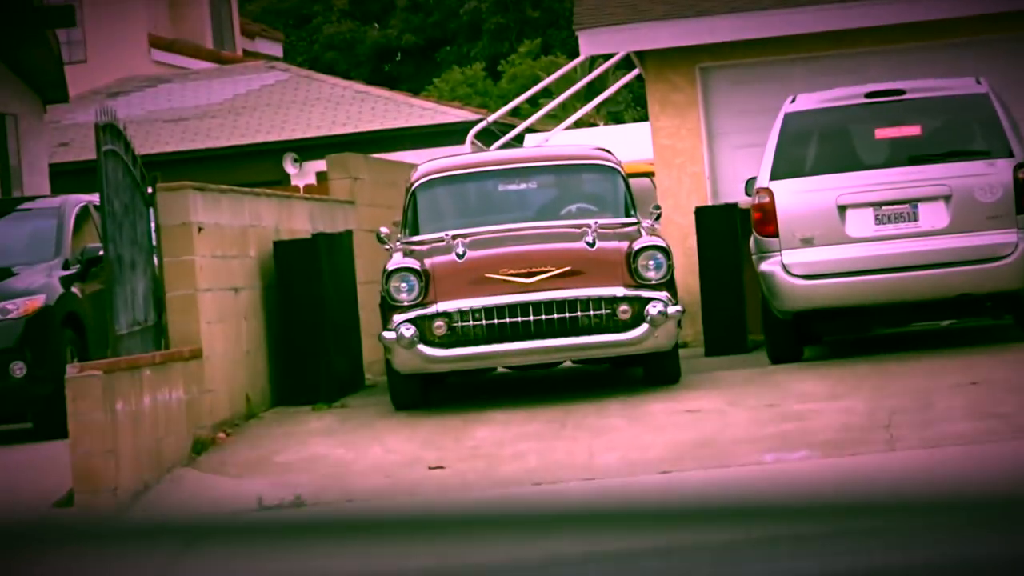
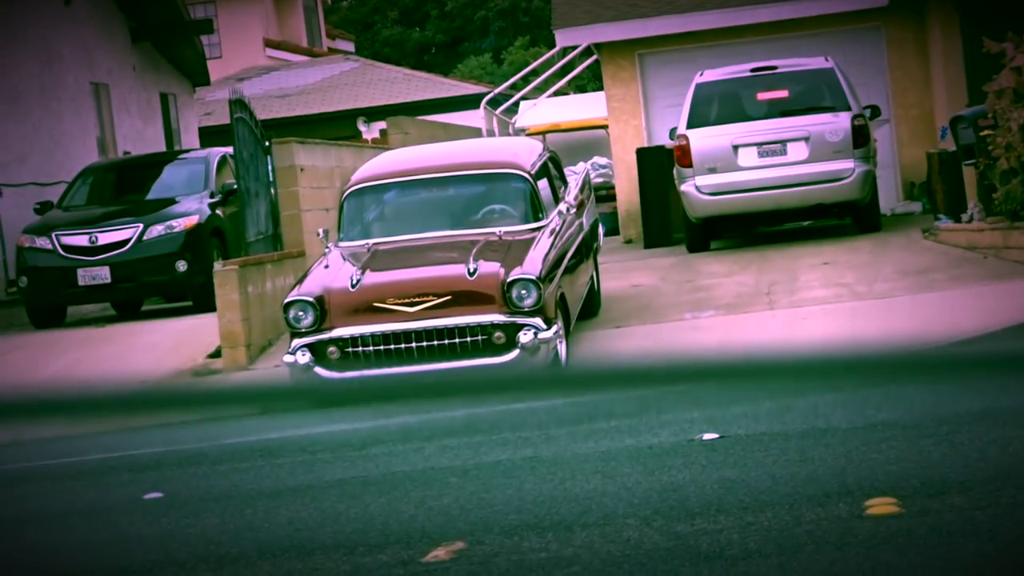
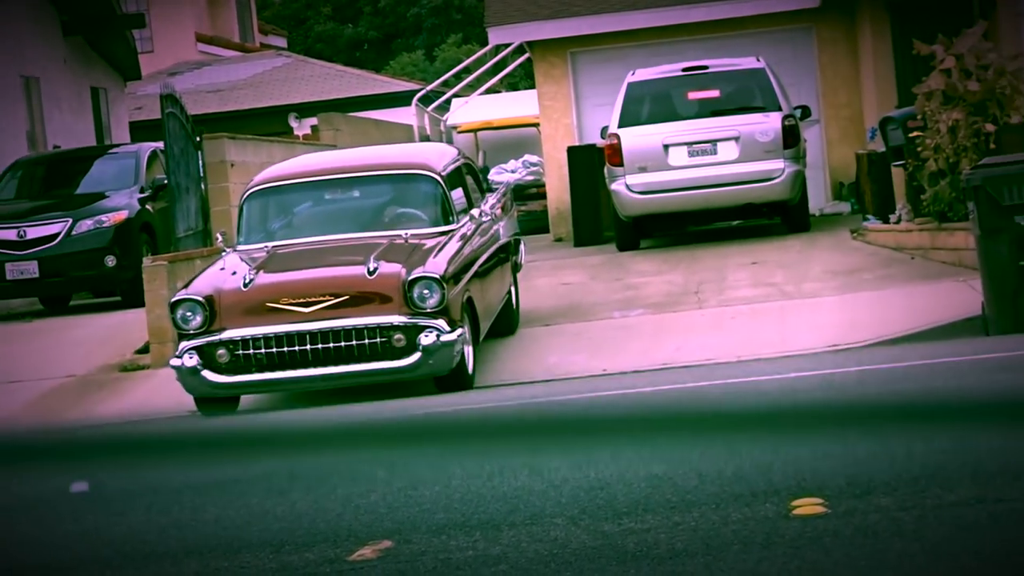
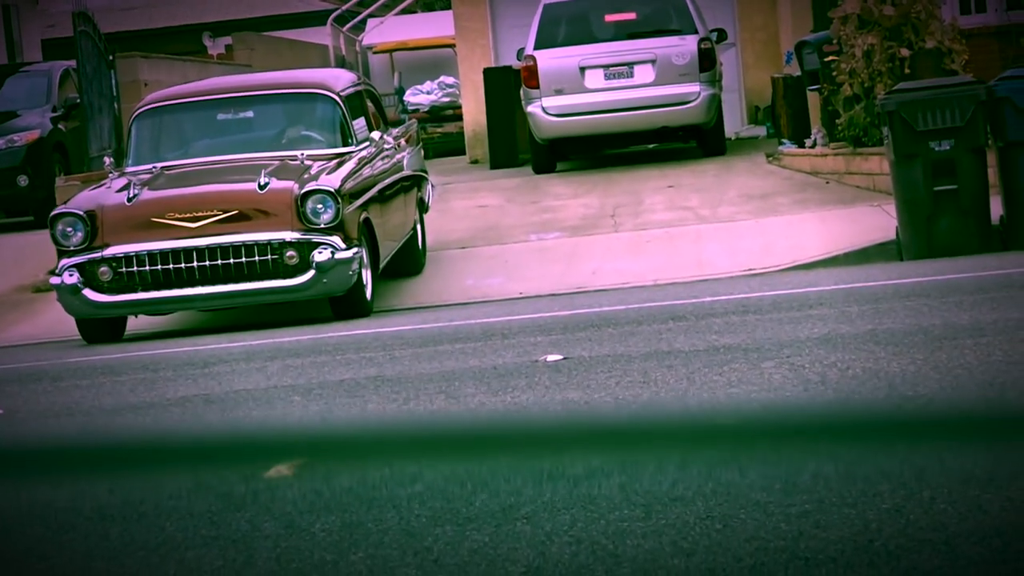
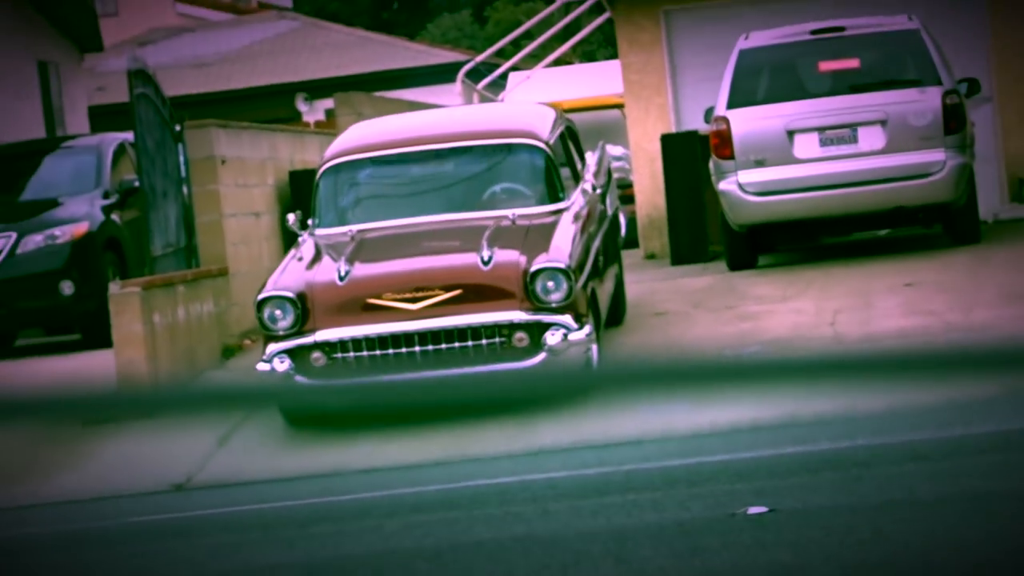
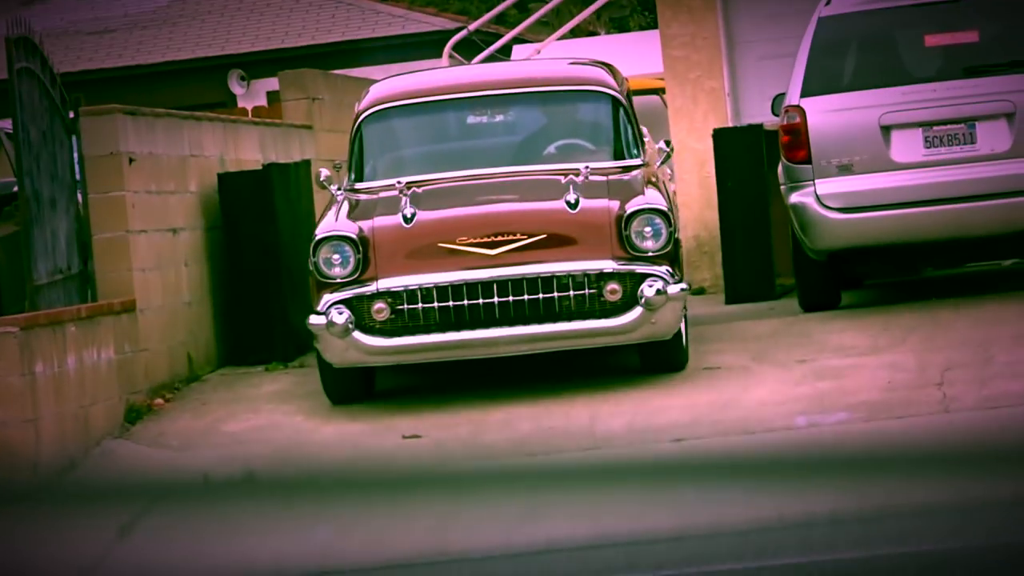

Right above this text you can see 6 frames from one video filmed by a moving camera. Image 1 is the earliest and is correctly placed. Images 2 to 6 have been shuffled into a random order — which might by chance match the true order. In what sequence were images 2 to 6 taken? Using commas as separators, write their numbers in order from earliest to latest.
6, 5, 2, 3, 4
